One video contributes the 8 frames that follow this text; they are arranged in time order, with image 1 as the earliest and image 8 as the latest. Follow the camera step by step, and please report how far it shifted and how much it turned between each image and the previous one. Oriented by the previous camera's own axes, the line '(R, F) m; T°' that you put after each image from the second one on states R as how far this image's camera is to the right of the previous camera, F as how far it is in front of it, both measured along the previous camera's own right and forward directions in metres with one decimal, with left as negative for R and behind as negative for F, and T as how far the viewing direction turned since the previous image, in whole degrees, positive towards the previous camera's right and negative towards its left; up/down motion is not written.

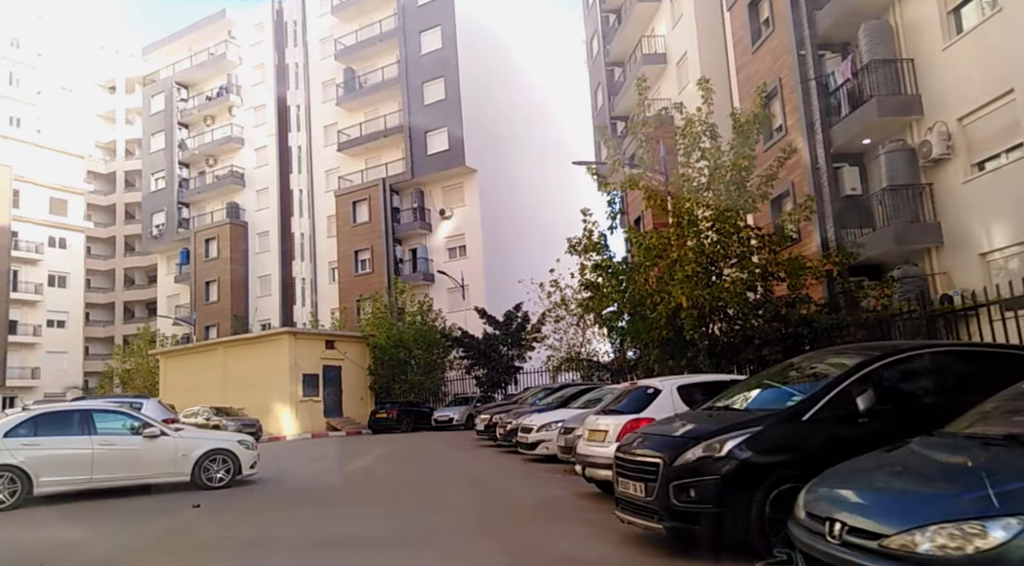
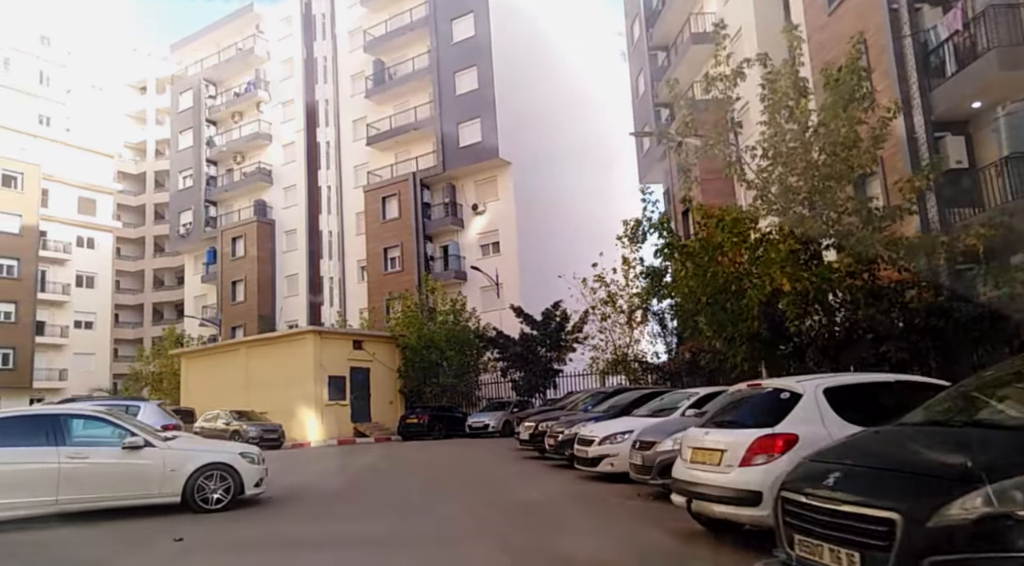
(-0.4, +2.0) m; -2°
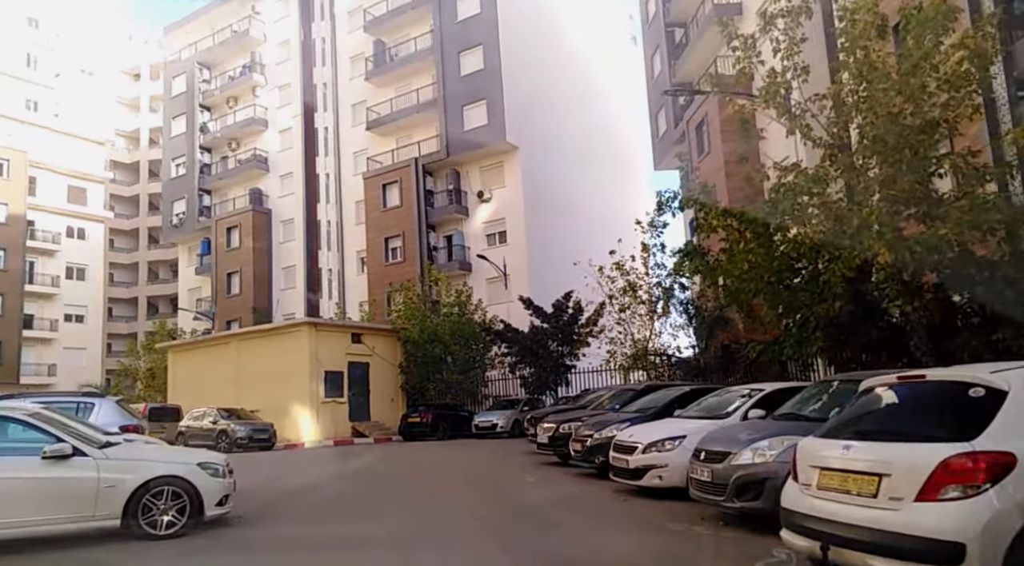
(-0.3, +1.9) m; 0°
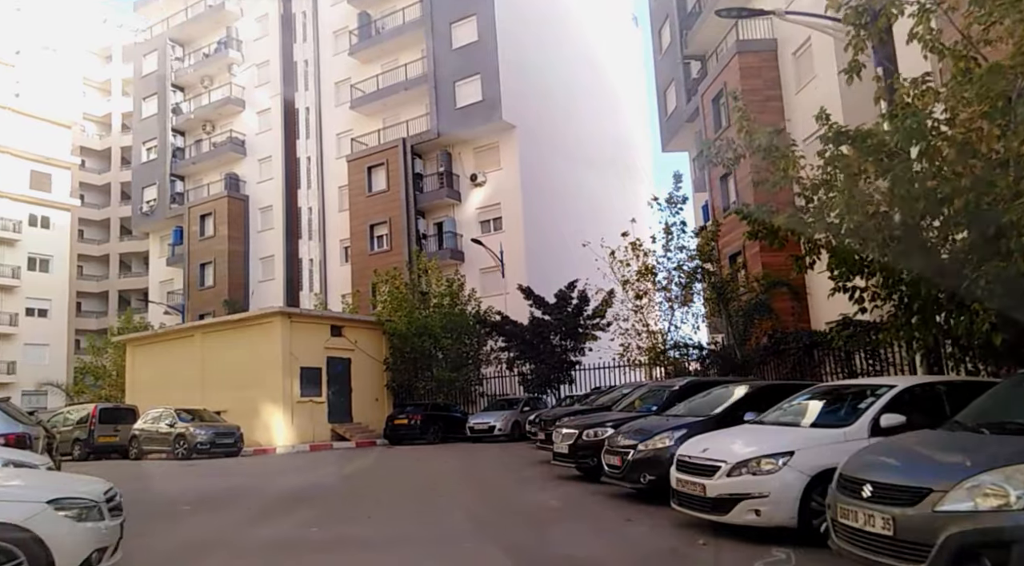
(-0.4, +2.7) m; +1°
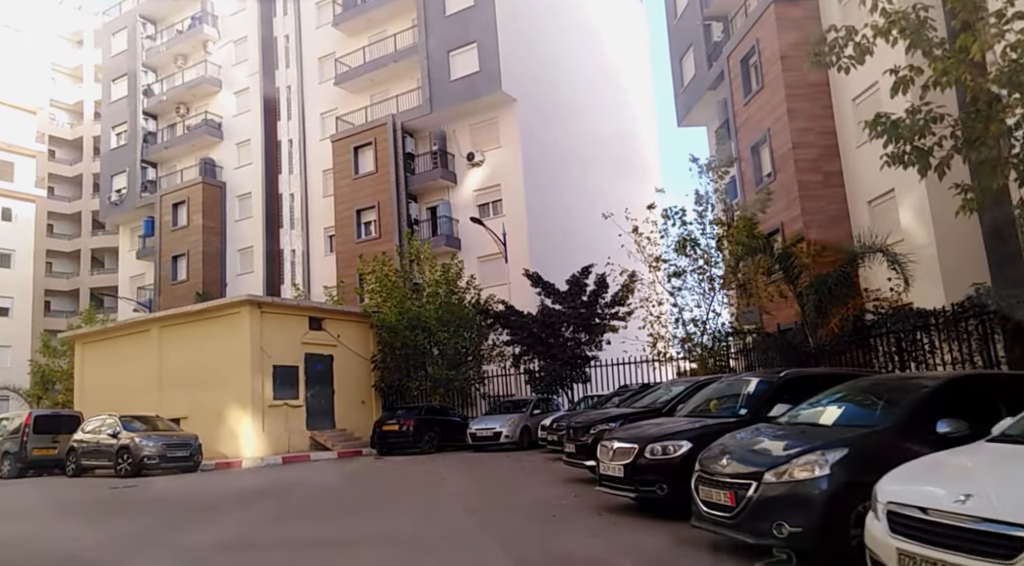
(-0.4, +3.1) m; +1°
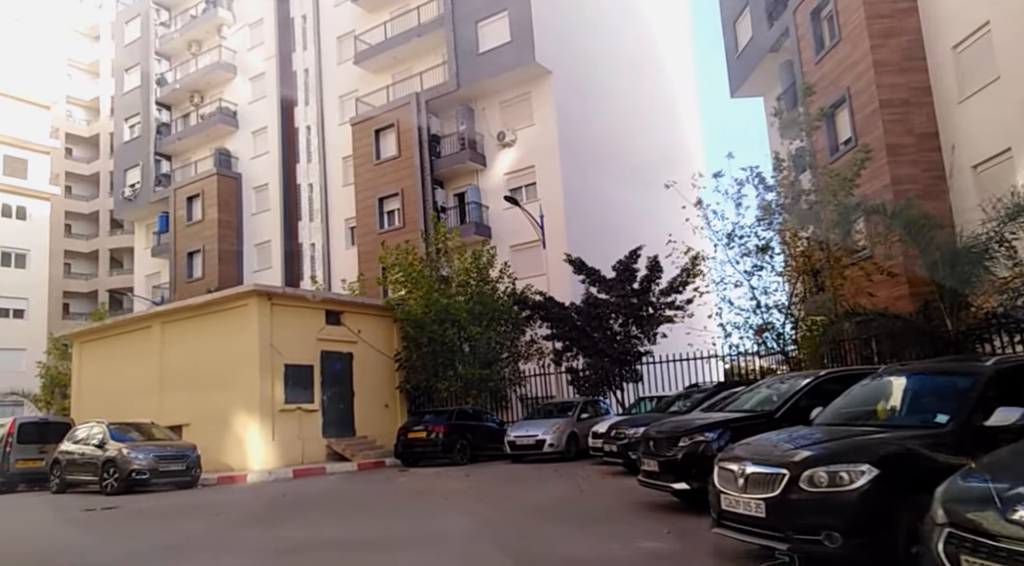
(-0.4, +2.5) m; -2°
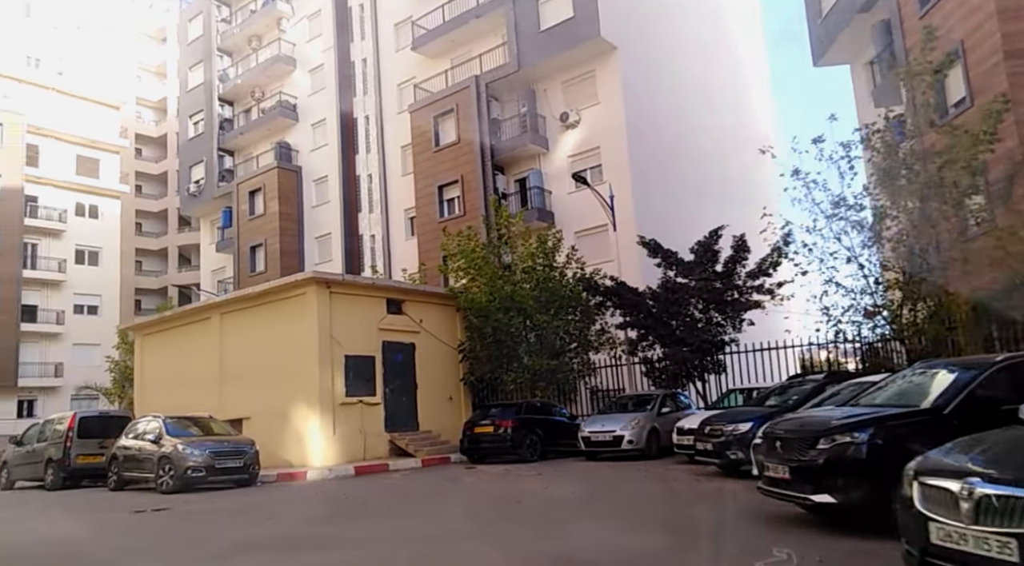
(-0.3, +1.2) m; -5°
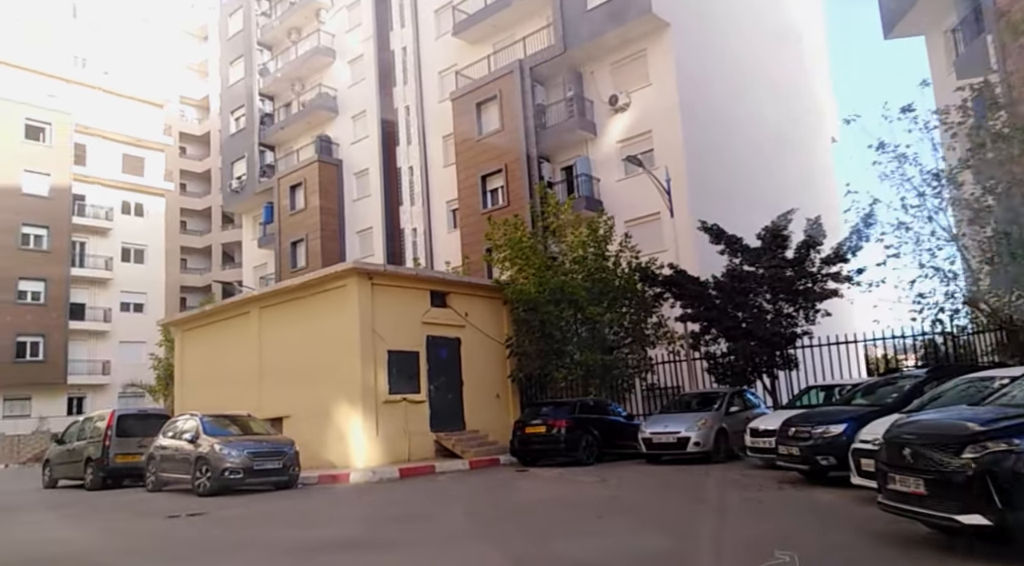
(-0.3, +1.1) m; -3°
